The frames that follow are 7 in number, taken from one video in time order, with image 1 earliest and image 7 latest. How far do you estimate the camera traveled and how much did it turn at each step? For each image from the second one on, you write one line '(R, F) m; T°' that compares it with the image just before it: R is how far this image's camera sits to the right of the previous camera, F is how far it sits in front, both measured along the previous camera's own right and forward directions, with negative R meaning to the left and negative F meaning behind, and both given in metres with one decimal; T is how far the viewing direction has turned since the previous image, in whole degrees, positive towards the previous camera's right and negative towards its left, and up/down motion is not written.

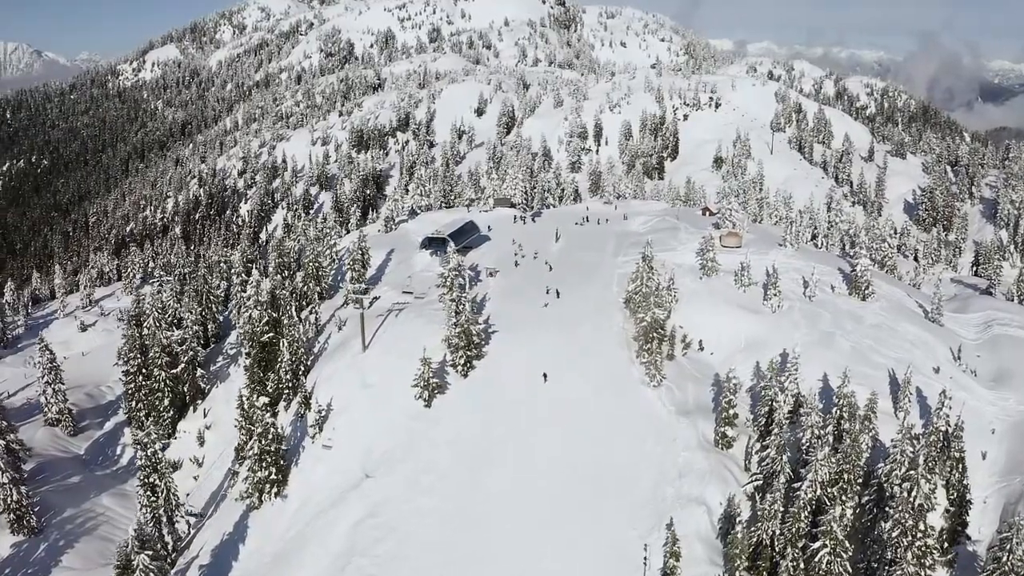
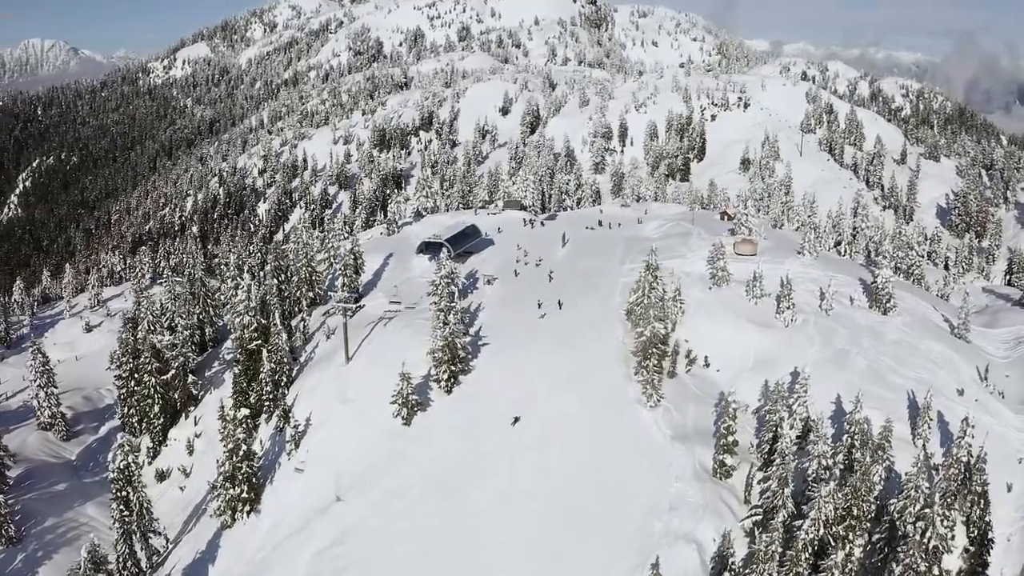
(+2.5, +2.7) m; -2°
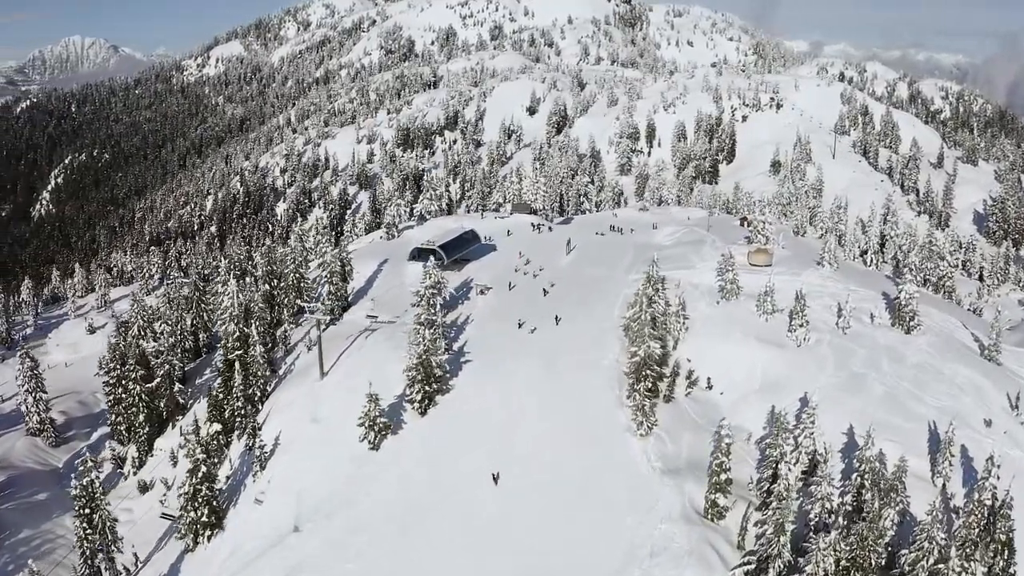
(+3.0, +3.2) m; -2°
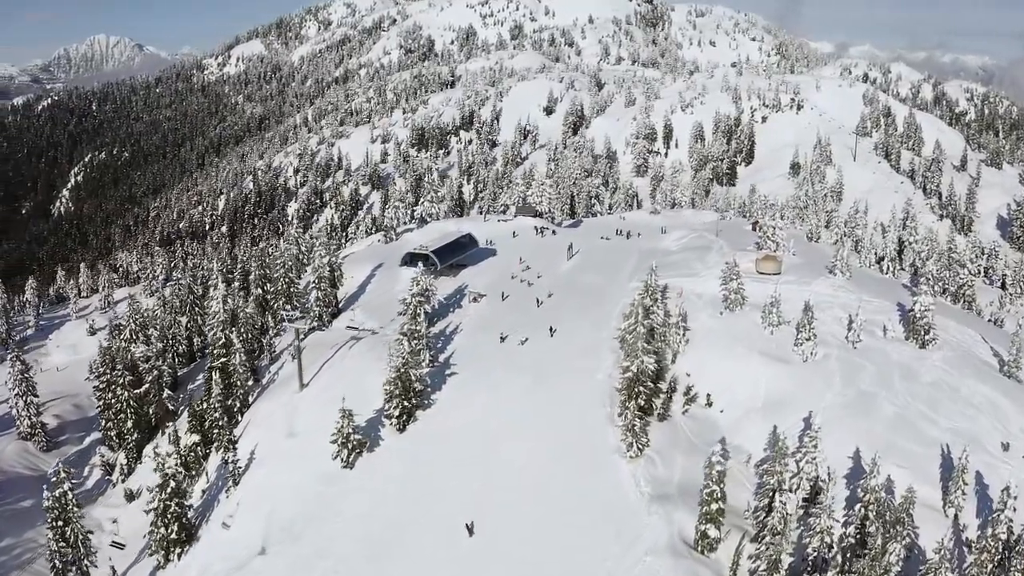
(+2.0, +2.1) m; -2°
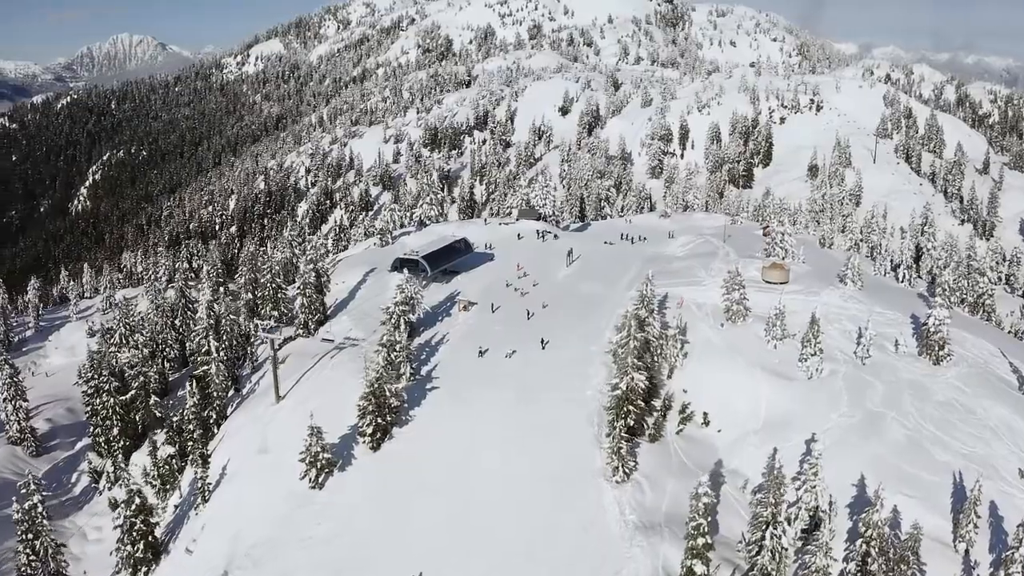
(+2.0, +2.1) m; -1°
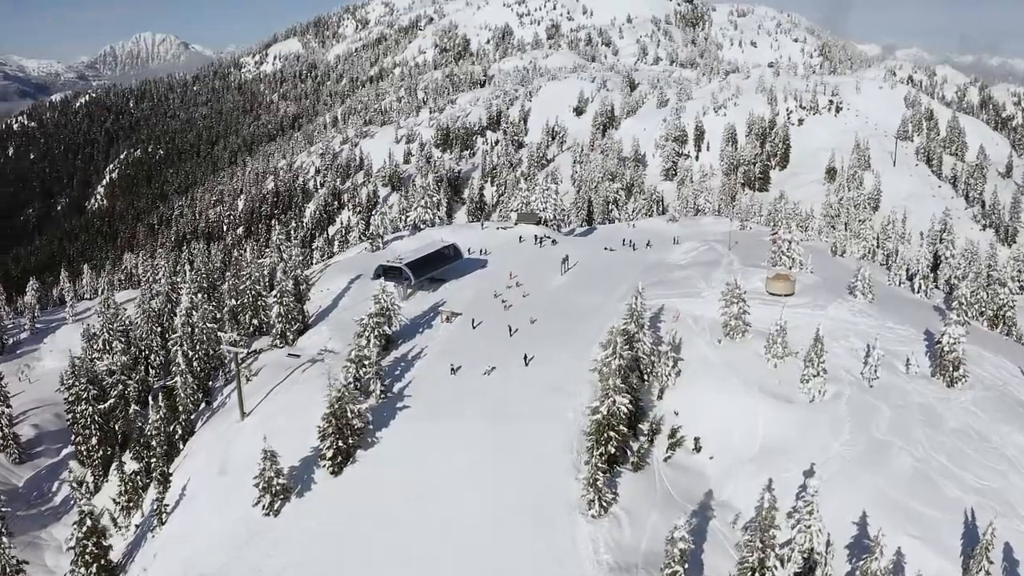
(+2.3, +2.7) m; -1°
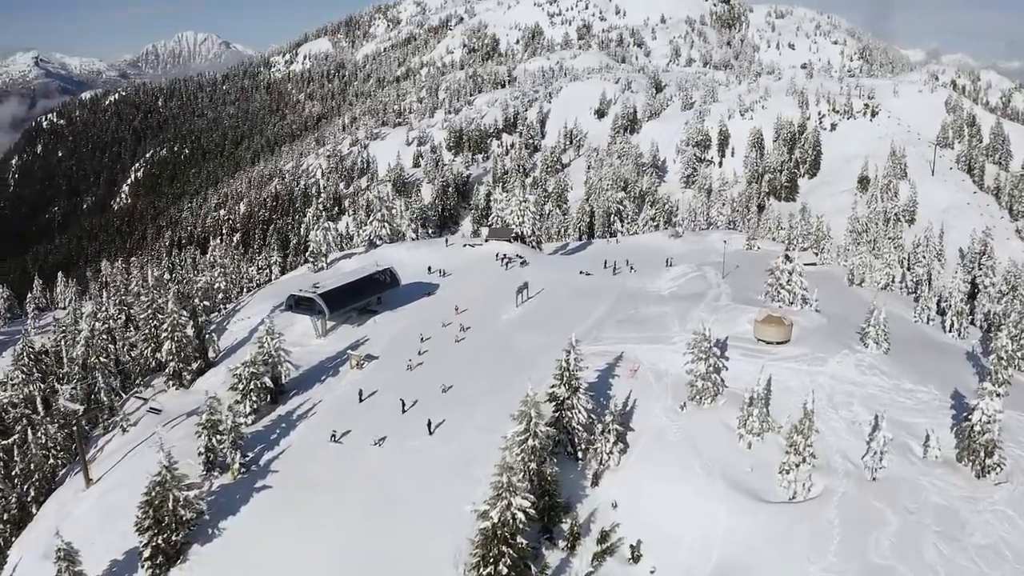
(+6.8, +9.2) m; -3°
